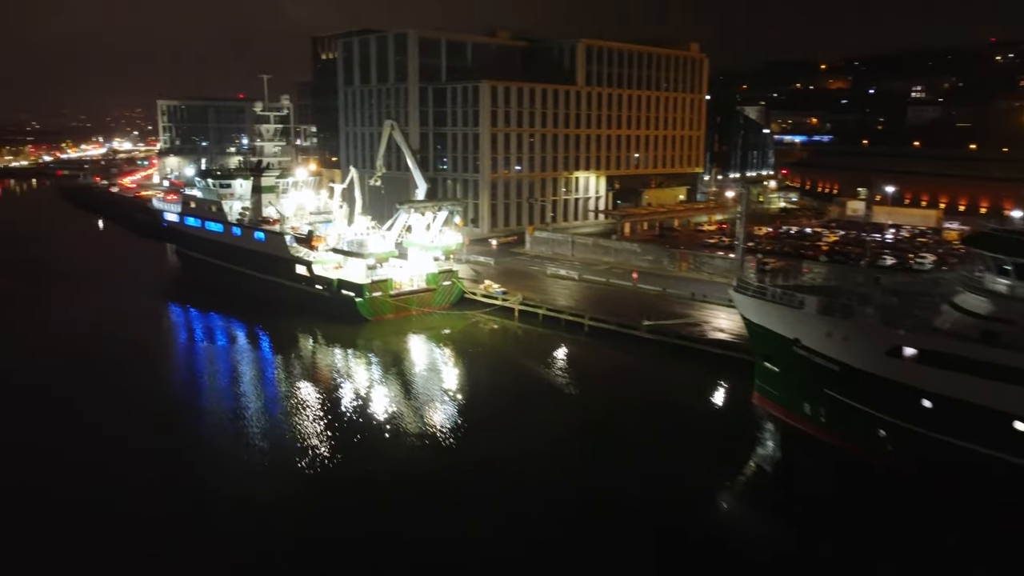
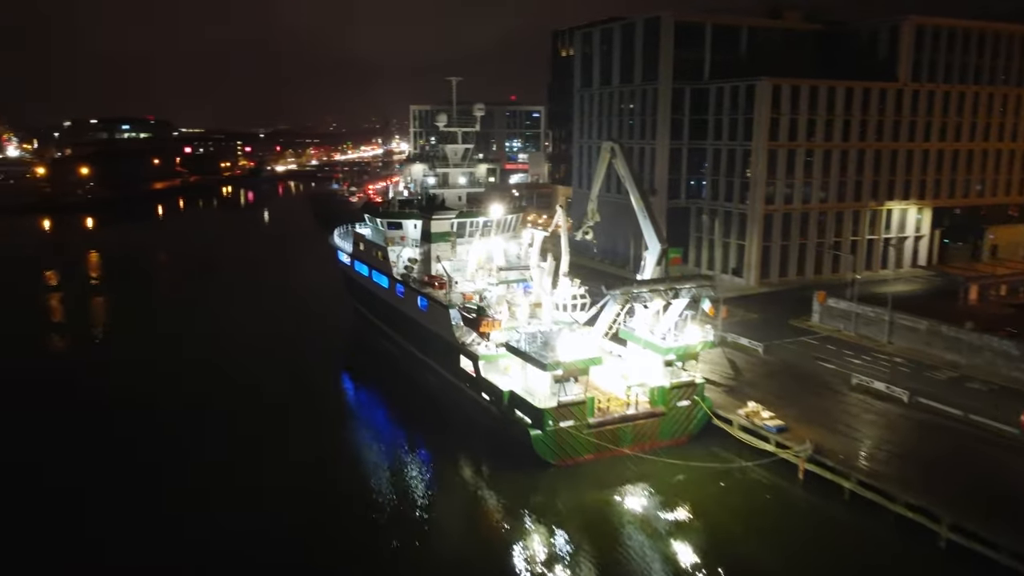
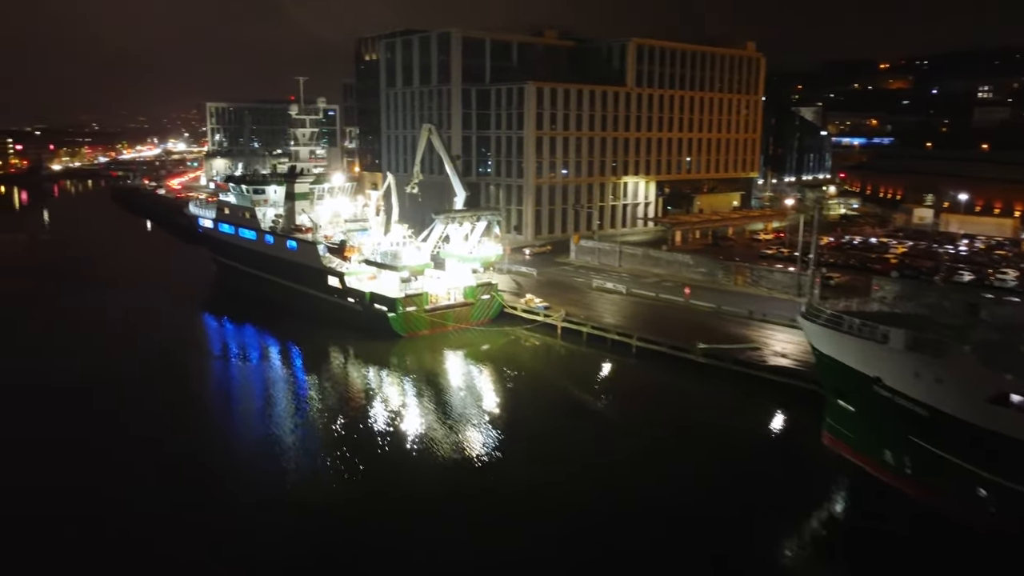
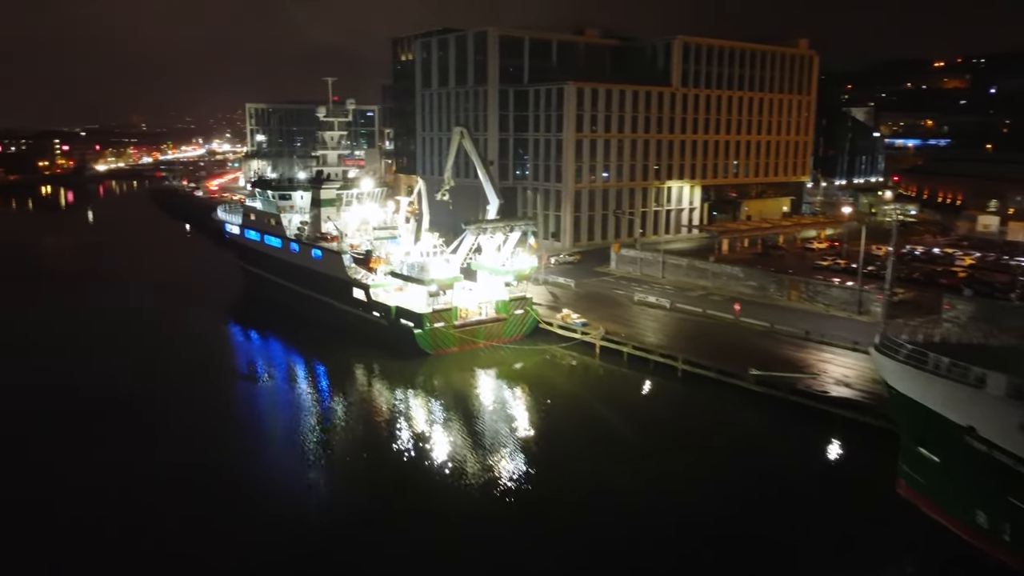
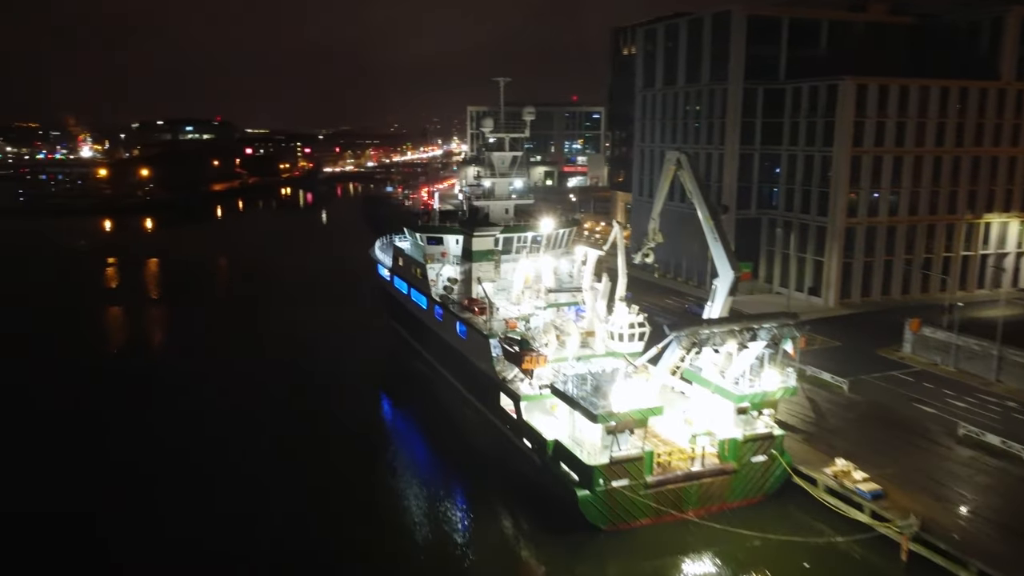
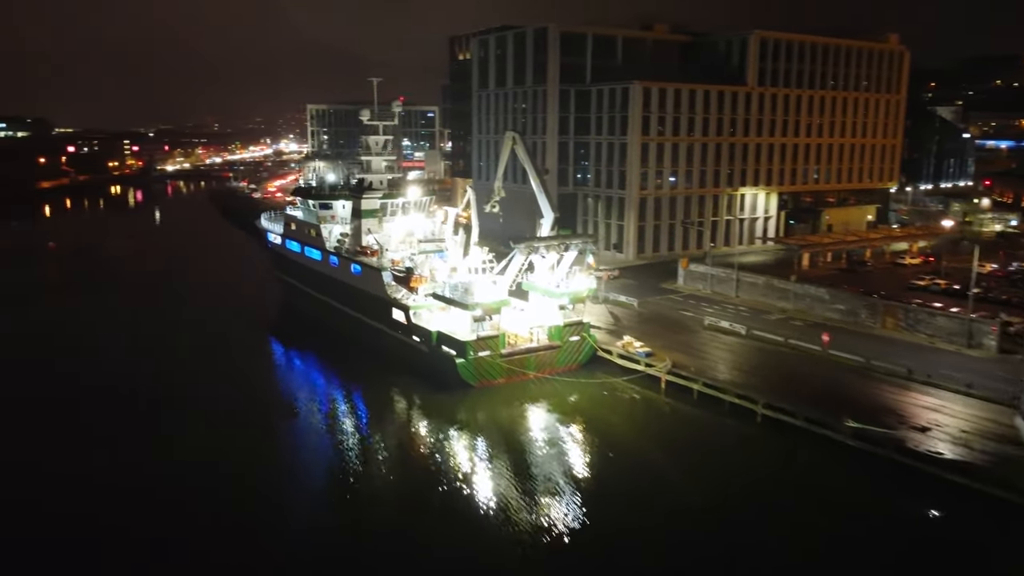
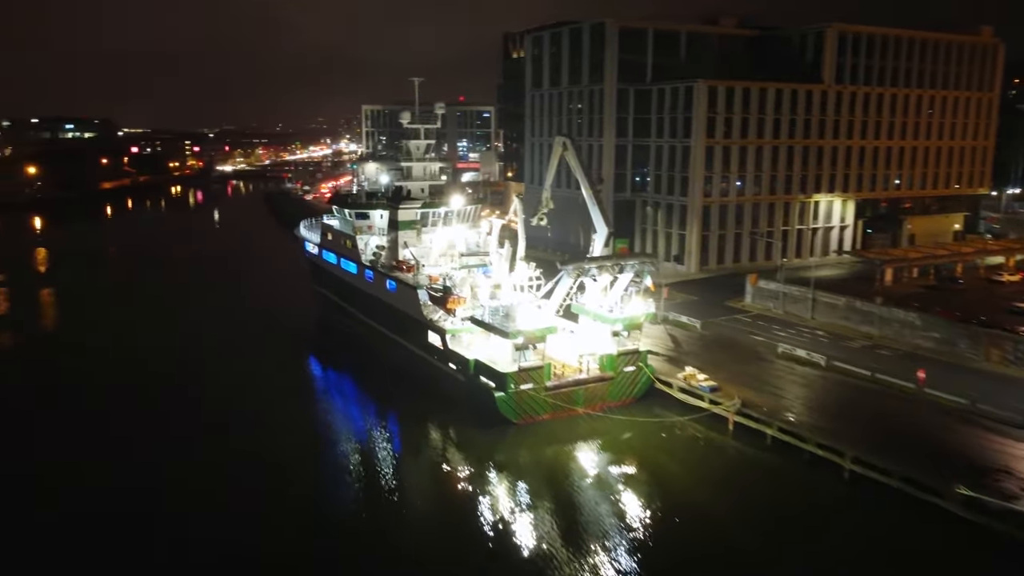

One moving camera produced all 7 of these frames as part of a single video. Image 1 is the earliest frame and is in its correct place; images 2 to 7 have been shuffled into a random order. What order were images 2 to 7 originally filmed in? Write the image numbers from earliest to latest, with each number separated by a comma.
3, 4, 6, 7, 2, 5
